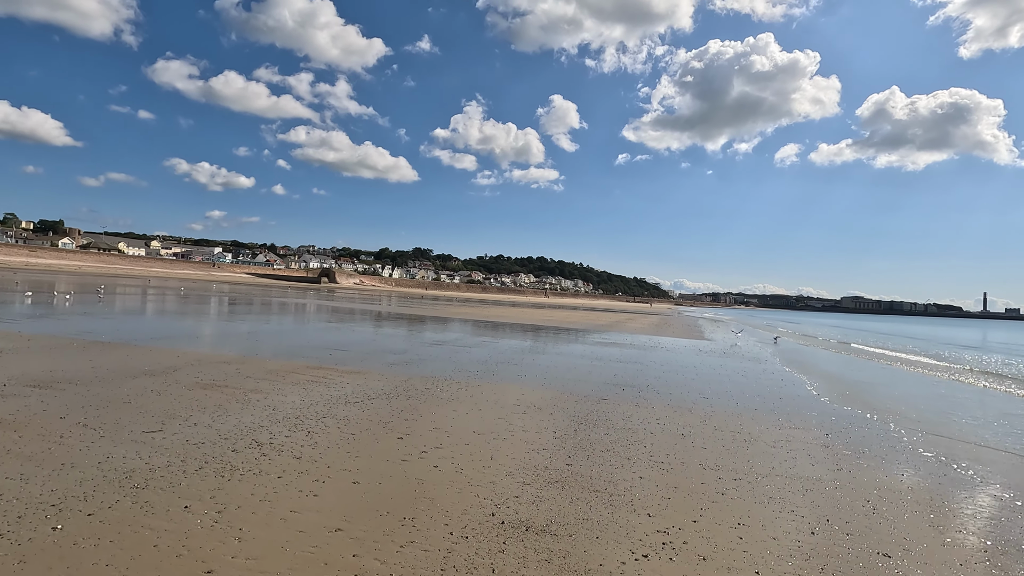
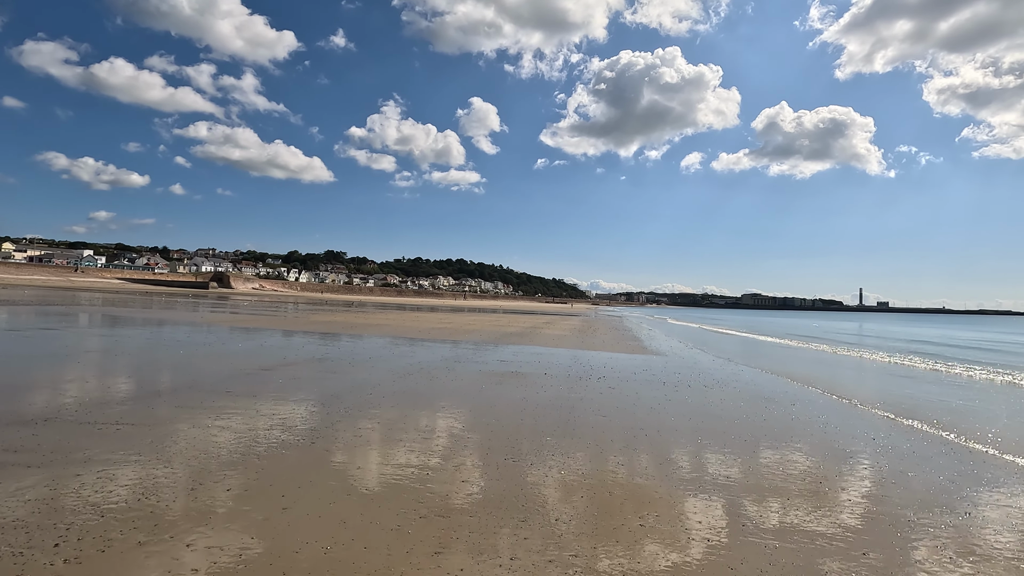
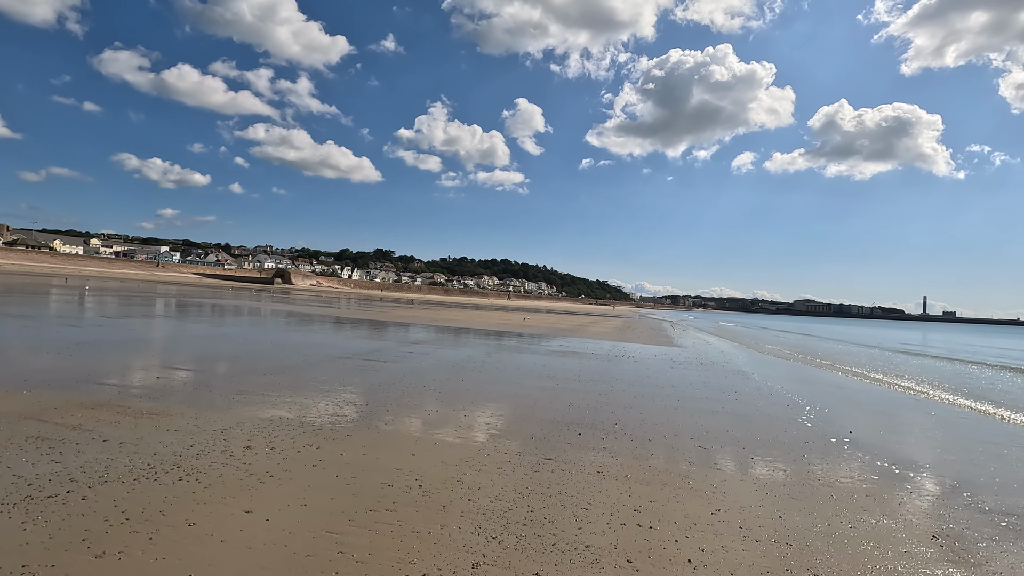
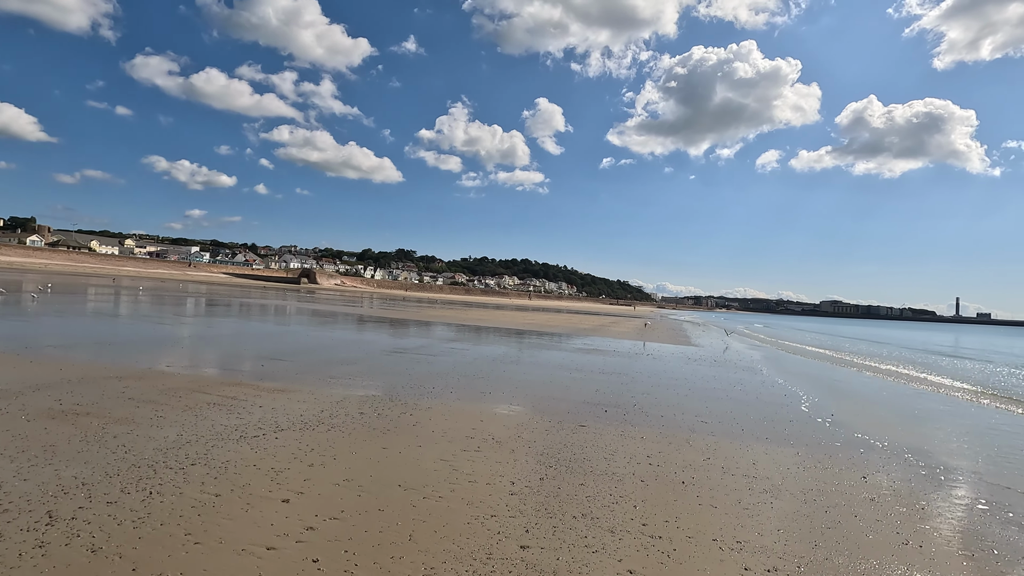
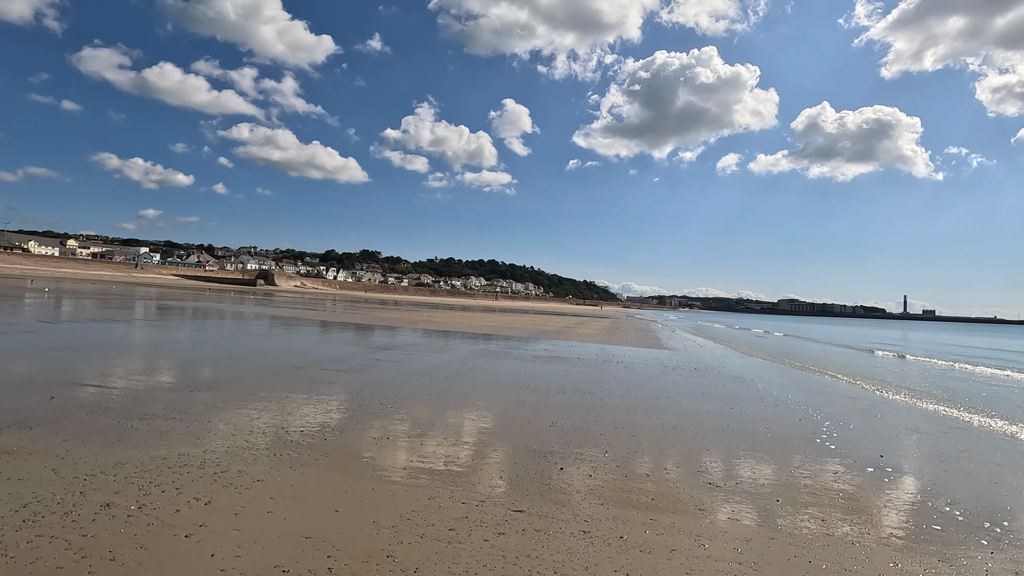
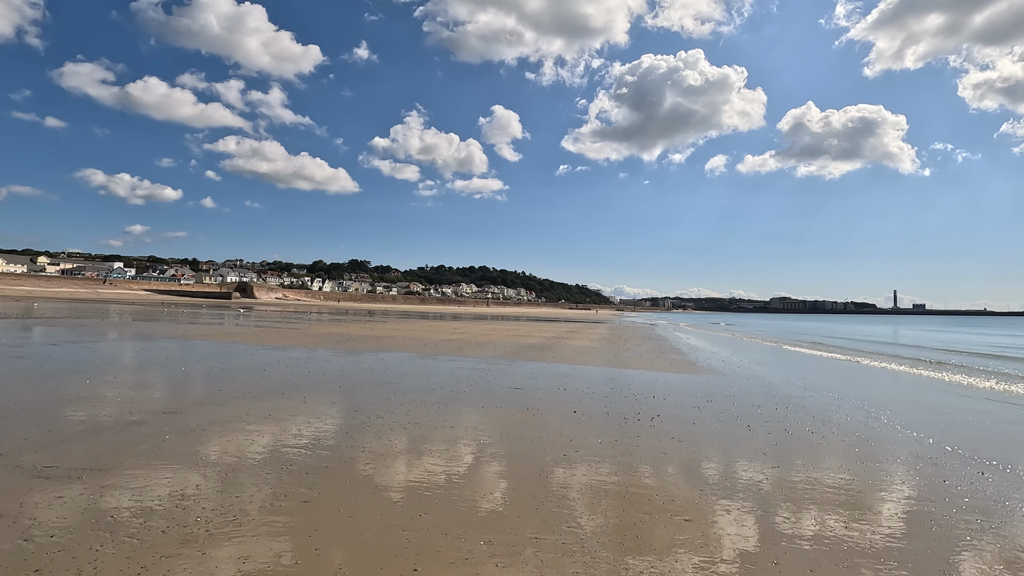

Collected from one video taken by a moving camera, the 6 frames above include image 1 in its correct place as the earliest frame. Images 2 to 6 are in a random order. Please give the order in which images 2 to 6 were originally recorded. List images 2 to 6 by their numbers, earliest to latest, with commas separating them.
4, 3, 5, 2, 6
